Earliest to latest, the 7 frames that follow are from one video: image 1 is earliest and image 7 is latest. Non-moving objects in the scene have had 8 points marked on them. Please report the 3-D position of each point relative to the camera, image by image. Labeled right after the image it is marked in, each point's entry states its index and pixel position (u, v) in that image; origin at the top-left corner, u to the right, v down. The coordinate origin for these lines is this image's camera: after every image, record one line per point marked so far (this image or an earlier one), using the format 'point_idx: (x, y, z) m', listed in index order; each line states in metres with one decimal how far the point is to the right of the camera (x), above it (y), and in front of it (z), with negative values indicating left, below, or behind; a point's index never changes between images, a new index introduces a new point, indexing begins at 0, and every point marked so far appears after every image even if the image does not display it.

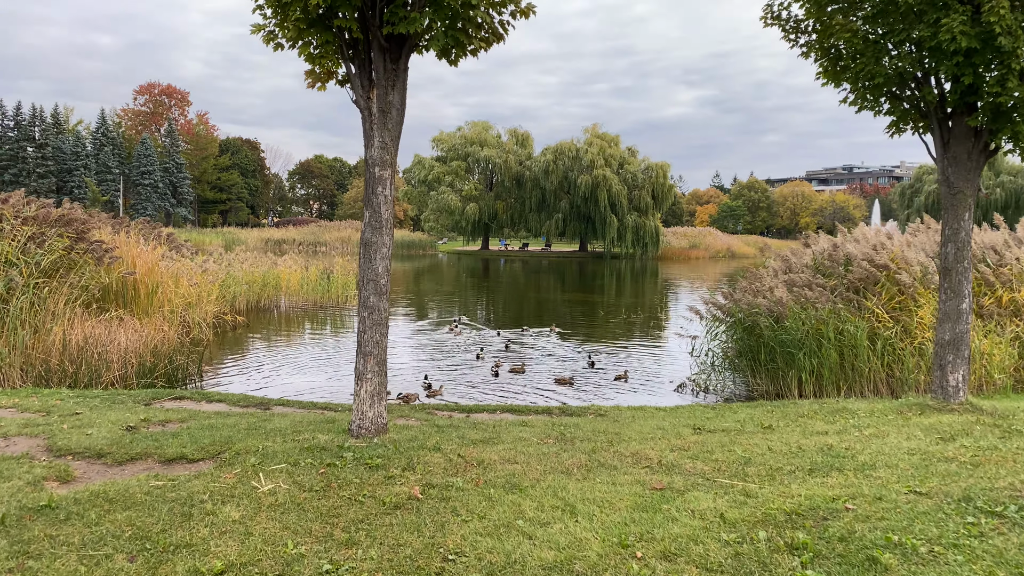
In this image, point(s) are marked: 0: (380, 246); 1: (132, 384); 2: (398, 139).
0: (-0.7, +0.2, +4.2) m
1: (-4.1, -1.1, +8.6) m
2: (-0.6, +0.8, +4.2) m
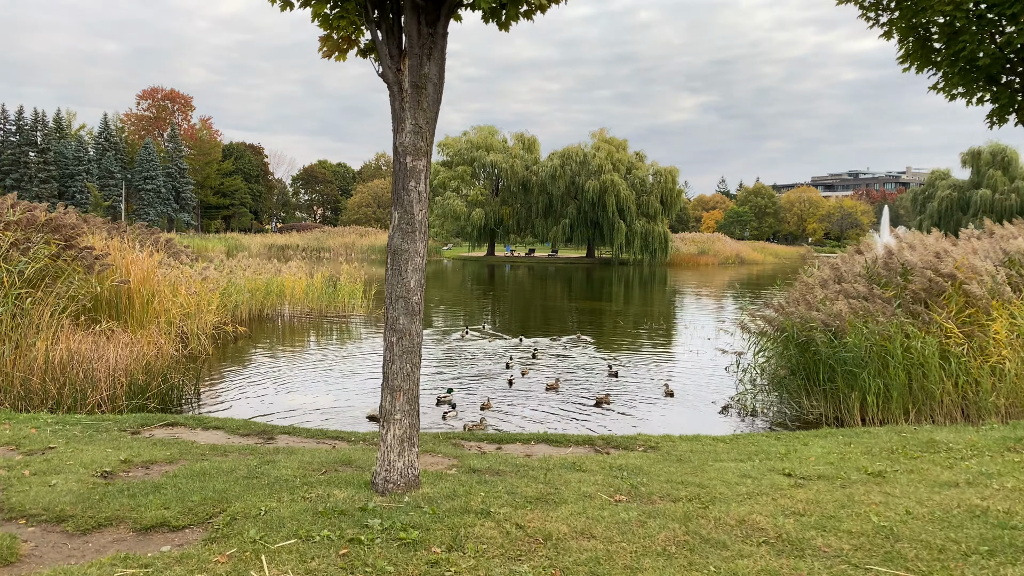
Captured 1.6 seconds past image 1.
0: (-0.4, +0.1, +3.3) m
1: (-3.8, -1.2, +7.8) m
2: (-0.3, +0.7, +3.4) m
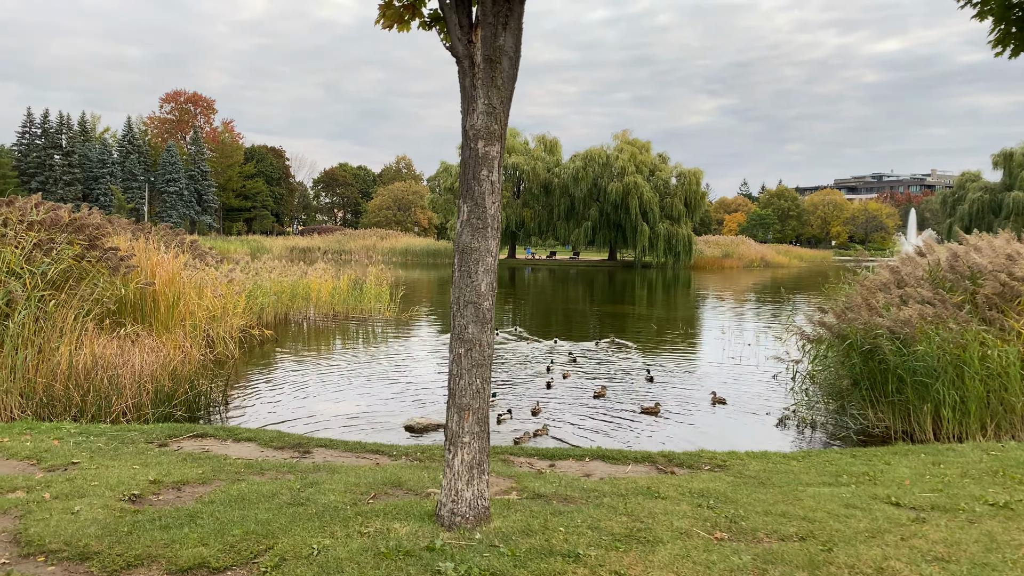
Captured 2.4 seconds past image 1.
0: (-0.1, +0.1, +2.9) m
1: (-3.4, -1.2, +7.5) m
2: (0.0, +0.7, +2.9) m
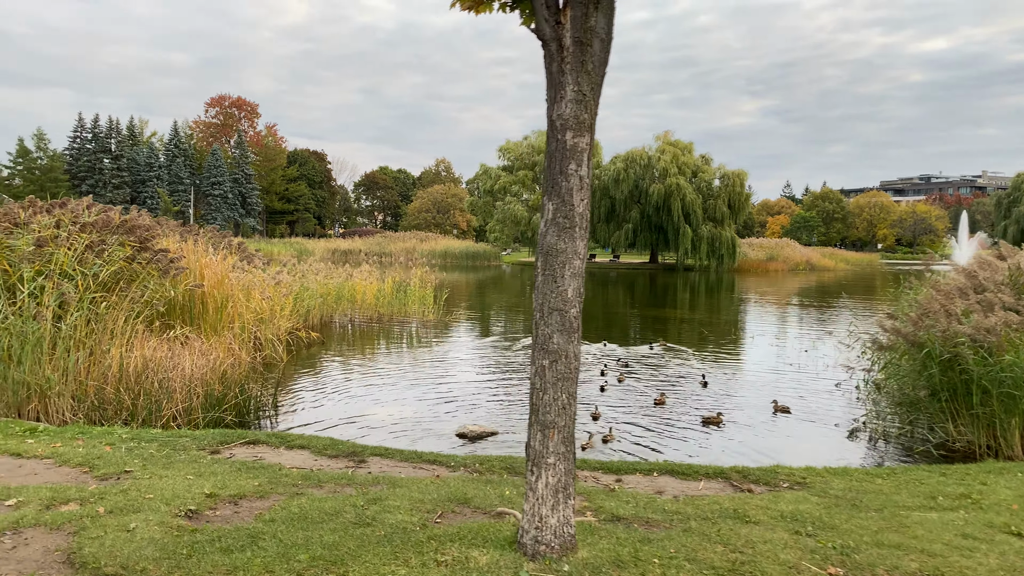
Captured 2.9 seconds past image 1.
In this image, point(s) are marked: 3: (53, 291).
0: (+0.2, +0.1, +2.6) m
1: (-2.9, -1.2, +7.4) m
2: (+0.3, +0.7, +2.7) m
3: (-4.3, 0.0, +7.5) m
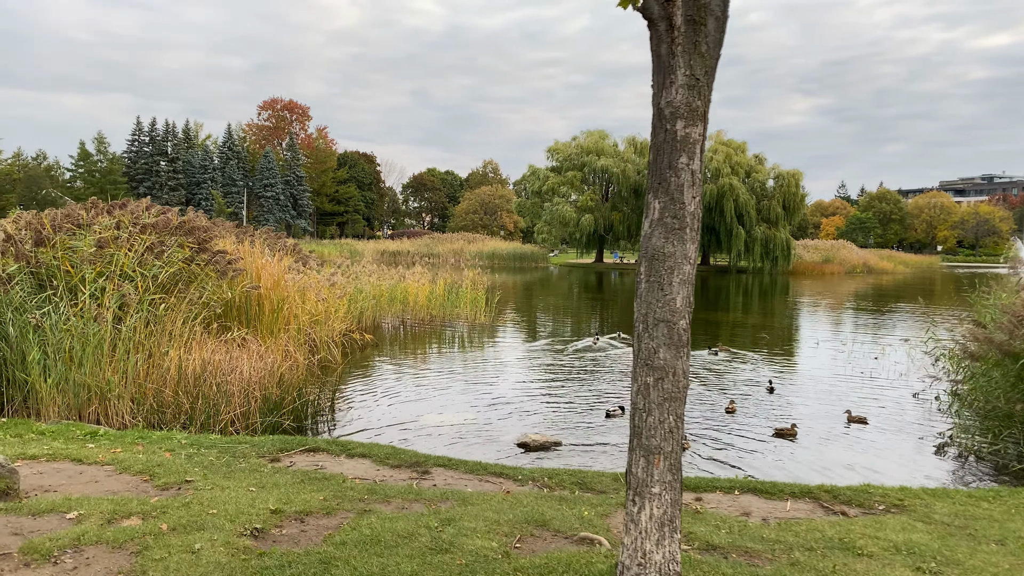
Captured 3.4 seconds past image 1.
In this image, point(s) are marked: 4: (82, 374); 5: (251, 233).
0: (+0.5, +0.1, +2.4) m
1: (-2.3, -1.2, +7.2) m
2: (+0.6, +0.6, +2.4) m
3: (-3.7, 0.0, +7.5) m
4: (-3.7, -0.7, +6.8) m
5: (-4.2, +0.9, +12.8) m
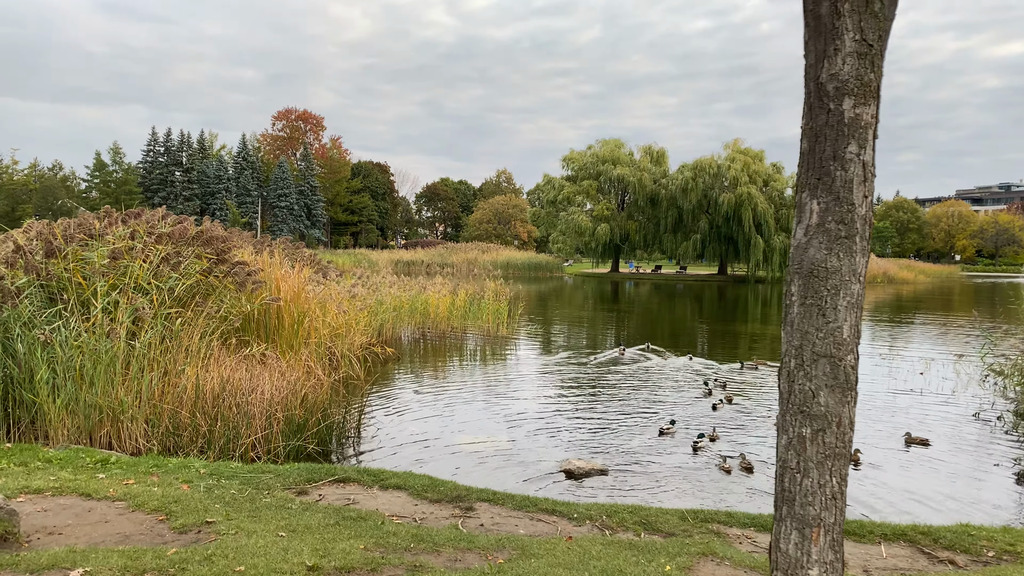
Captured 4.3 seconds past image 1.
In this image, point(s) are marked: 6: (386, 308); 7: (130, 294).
0: (+0.8, 0.0, +1.8) m
1: (-2.0, -1.3, +6.7) m
2: (+0.9, +0.6, +1.9) m
3: (-3.4, -0.2, +7.0) m
4: (-3.3, -0.8, +6.3) m
5: (-3.8, +0.7, +12.4) m
6: (-2.3, -0.4, +14.8) m
7: (-3.5, -0.1, +7.2) m
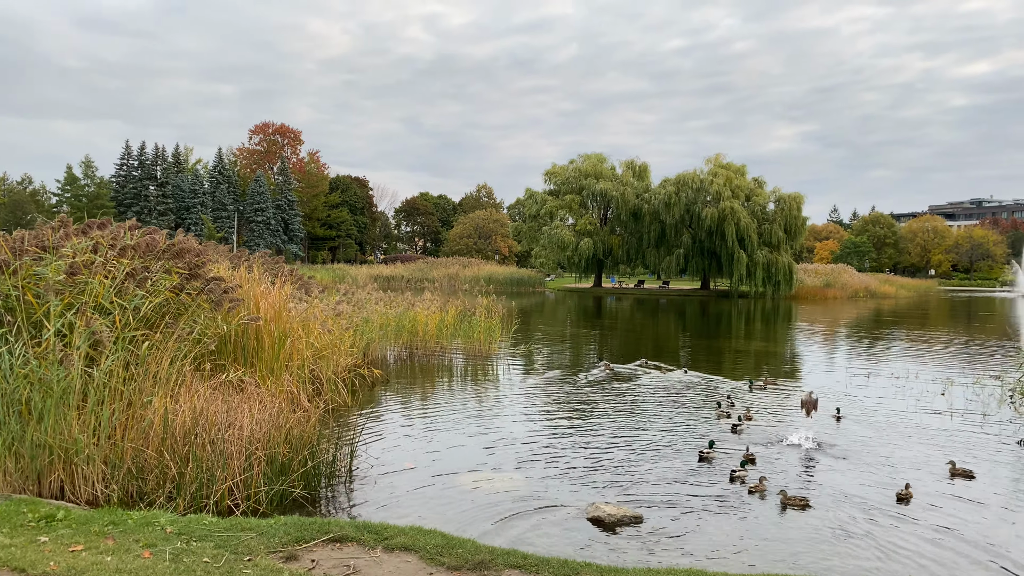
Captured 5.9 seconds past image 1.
0: (+1.0, 0.0, +1.0) m
1: (-1.9, -1.5, +5.8) m
2: (+1.1, +0.5, +1.1) m
3: (-3.3, -0.3, +6.1) m
4: (-3.2, -1.0, +5.4) m
5: (-3.8, +0.5, +11.5) m
6: (-2.4, -0.7, +13.9) m
7: (-3.4, -0.2, +6.3) m
